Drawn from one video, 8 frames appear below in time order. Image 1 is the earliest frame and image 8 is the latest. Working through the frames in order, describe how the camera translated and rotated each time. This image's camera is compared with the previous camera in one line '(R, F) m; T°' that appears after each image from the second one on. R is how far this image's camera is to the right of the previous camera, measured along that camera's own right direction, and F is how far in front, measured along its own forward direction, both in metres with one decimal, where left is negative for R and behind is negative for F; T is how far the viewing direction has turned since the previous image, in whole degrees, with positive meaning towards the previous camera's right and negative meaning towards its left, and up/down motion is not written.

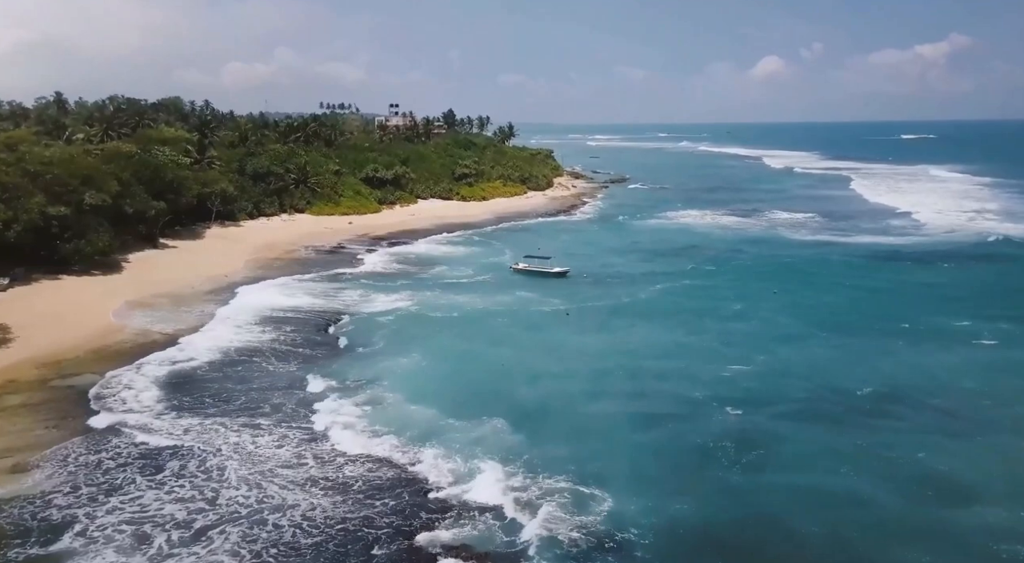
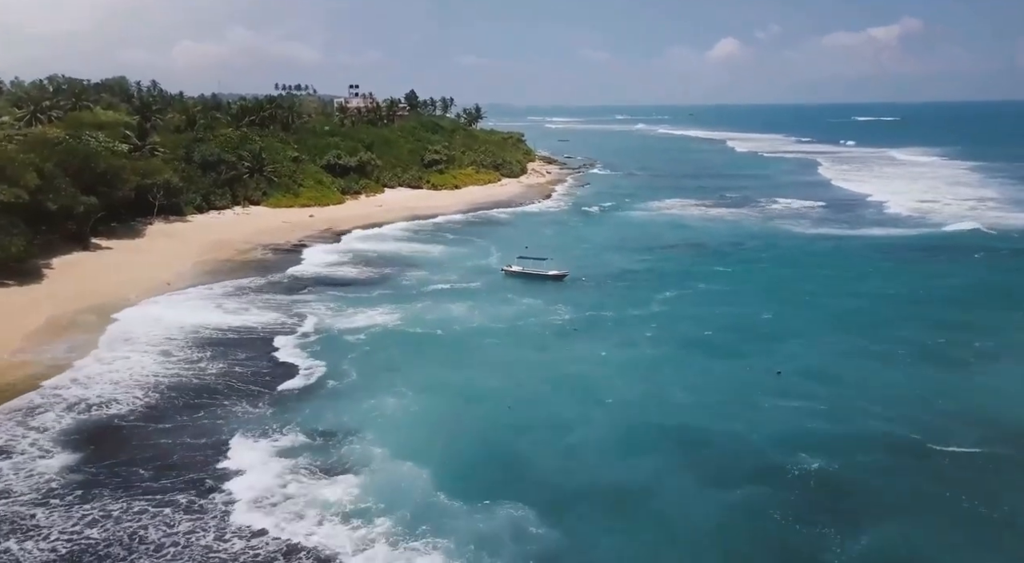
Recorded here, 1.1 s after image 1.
(-1.5, +6.2) m; +3°
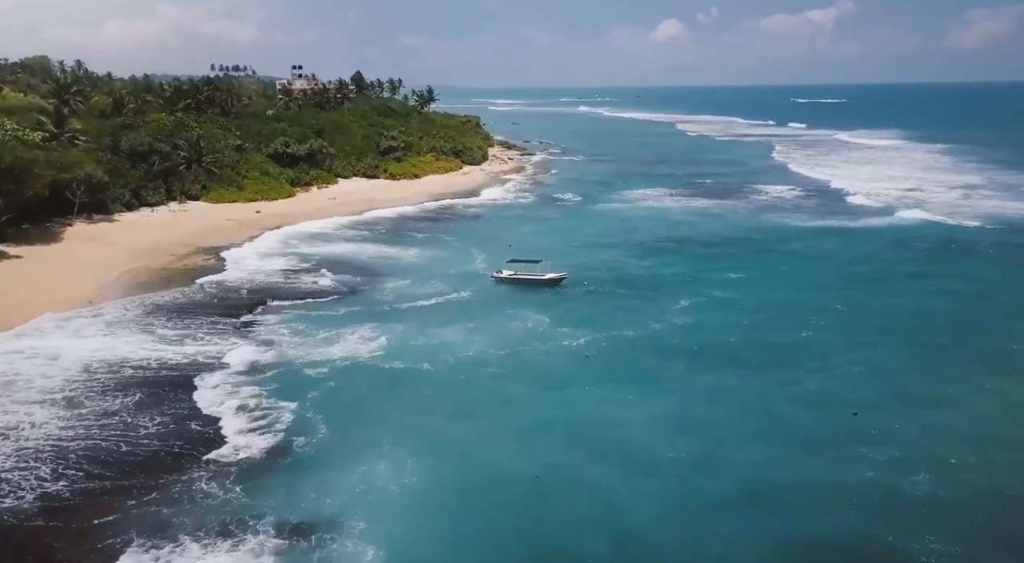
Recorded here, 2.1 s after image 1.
(-1.9, +6.1) m; +4°
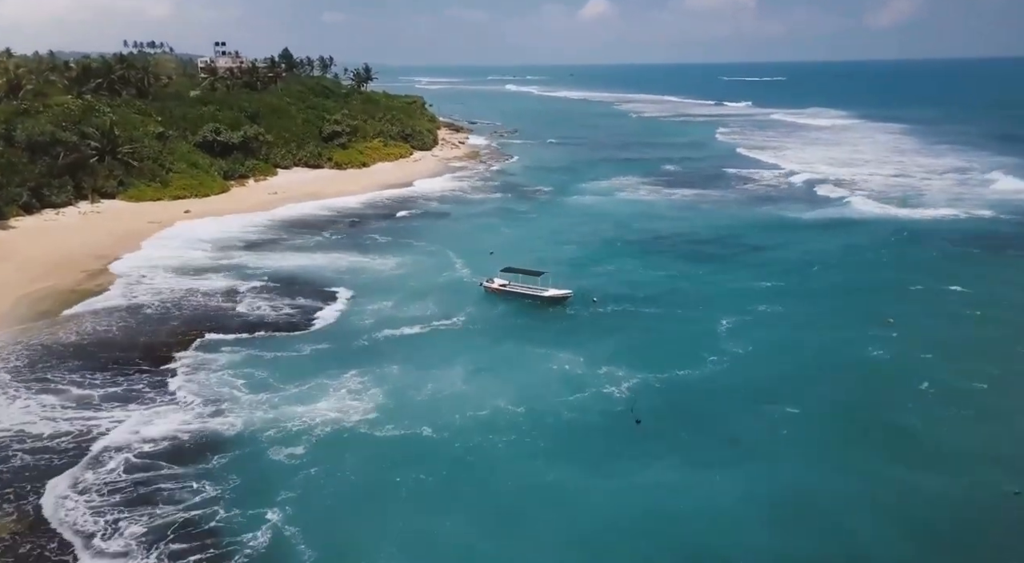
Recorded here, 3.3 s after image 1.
(-2.6, +7.0) m; +5°
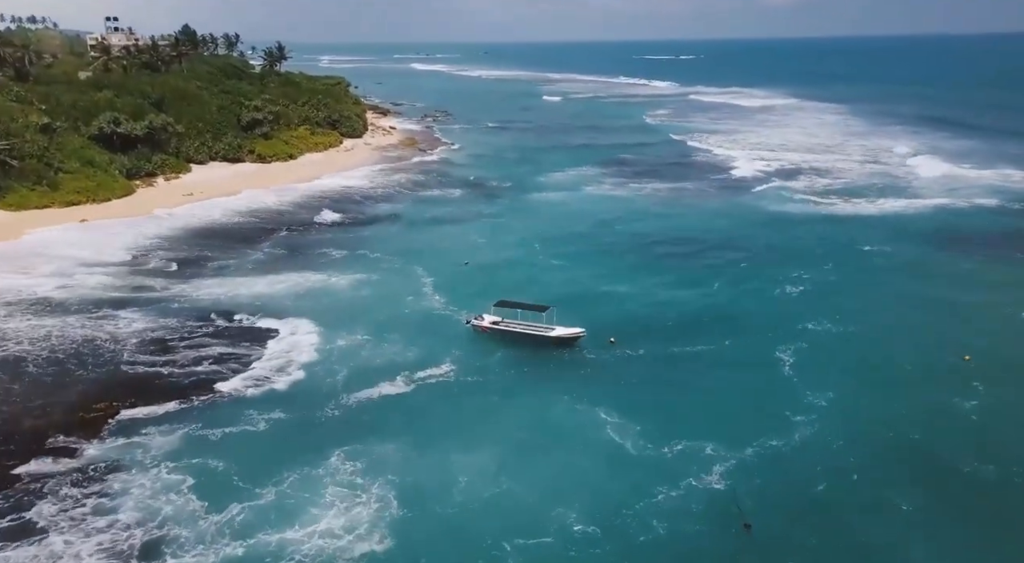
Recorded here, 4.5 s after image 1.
(-2.9, +7.0) m; +6°
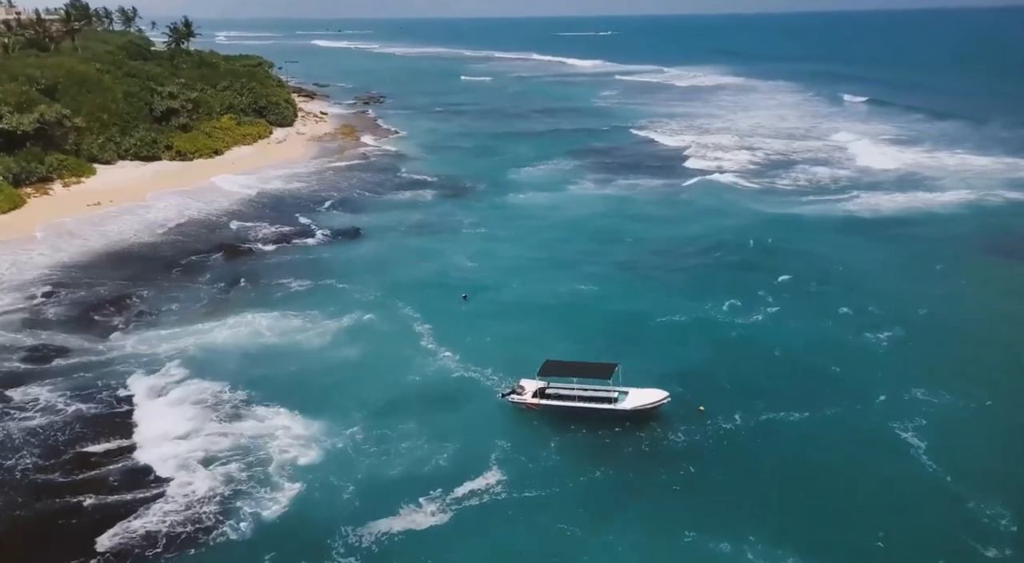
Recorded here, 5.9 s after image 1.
(-3.4, +7.4) m; +6°
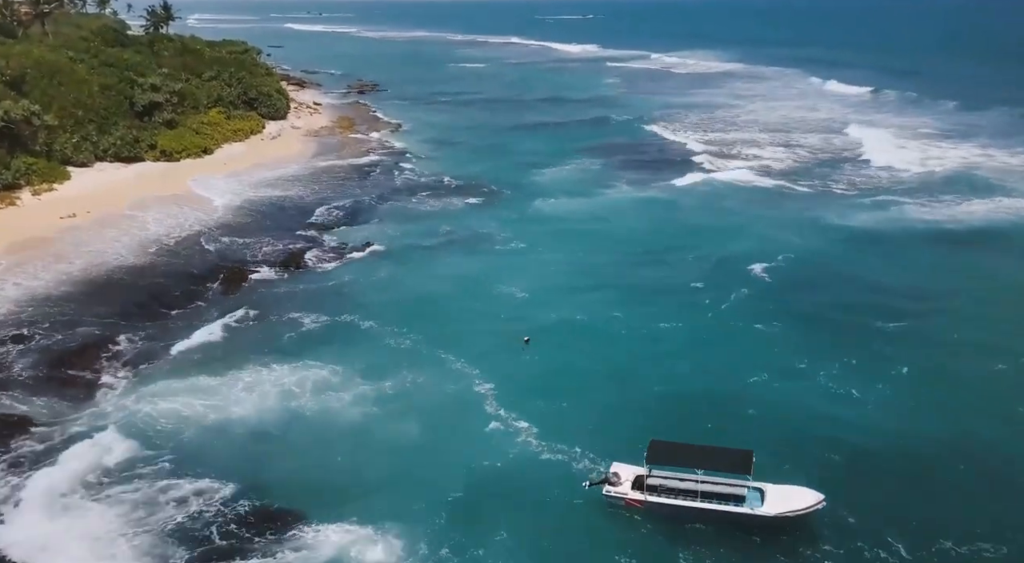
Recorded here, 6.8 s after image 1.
(-2.5, +5.0) m; +1°
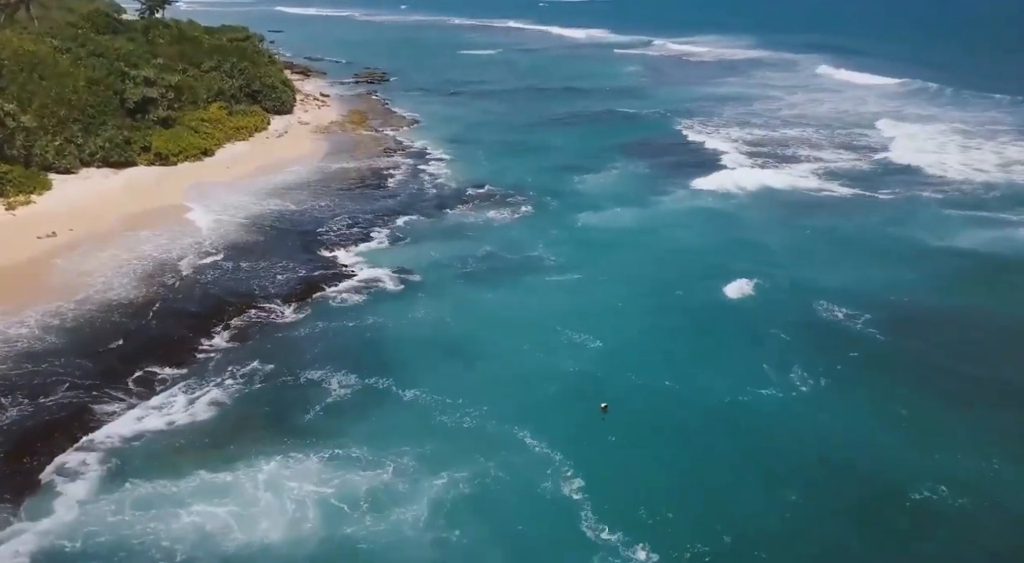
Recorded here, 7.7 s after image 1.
(-2.0, +5.1) m; 0°
